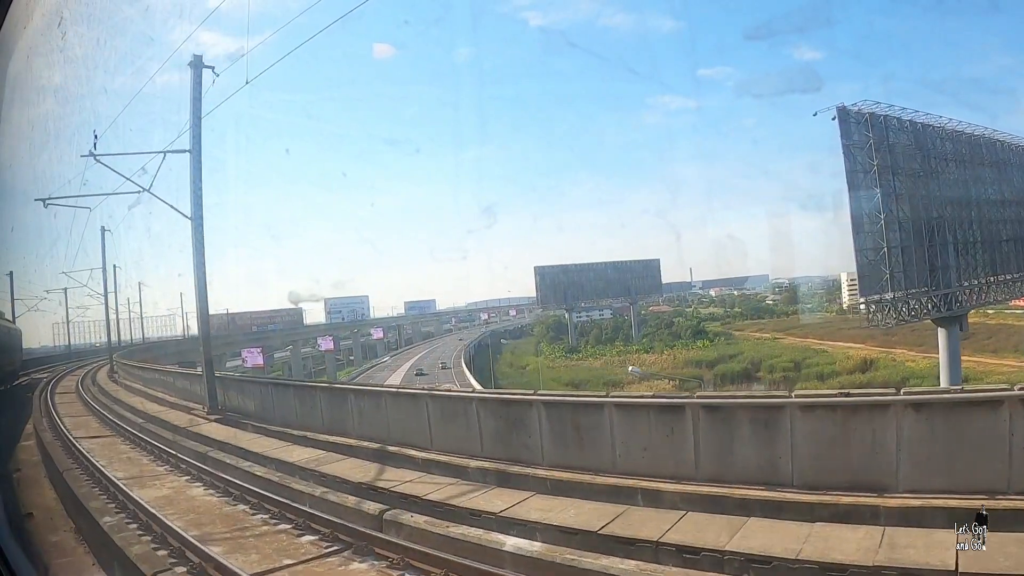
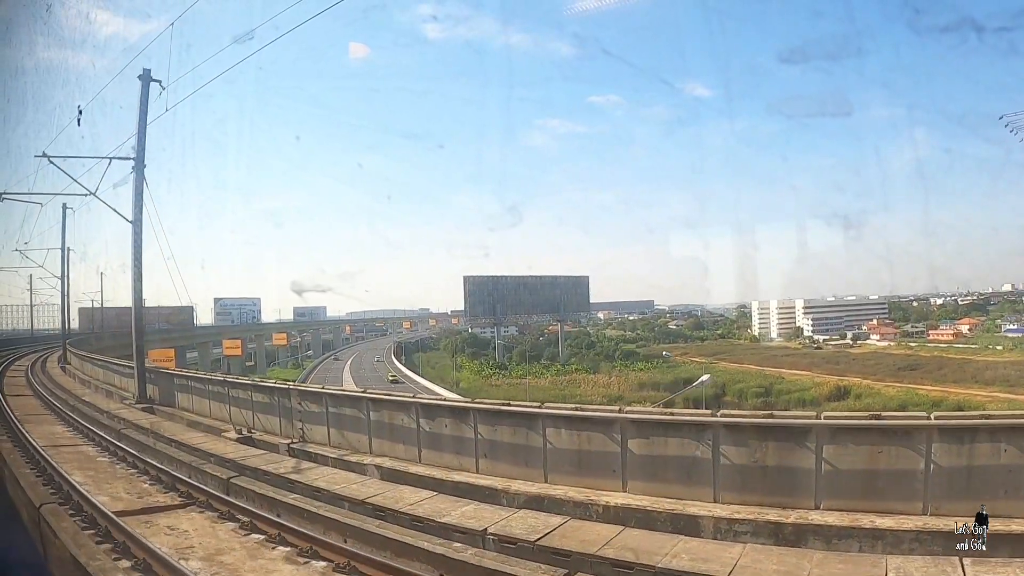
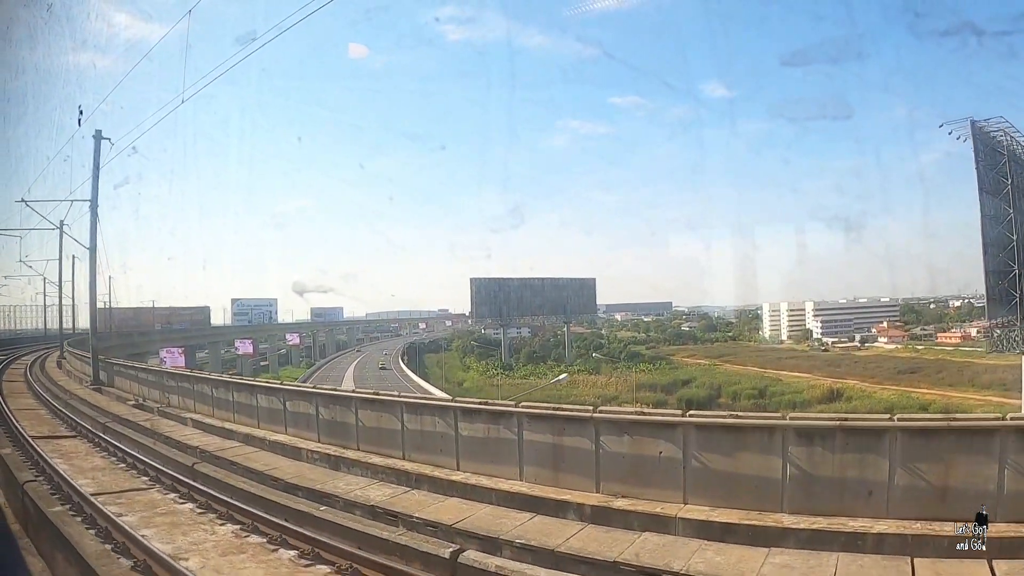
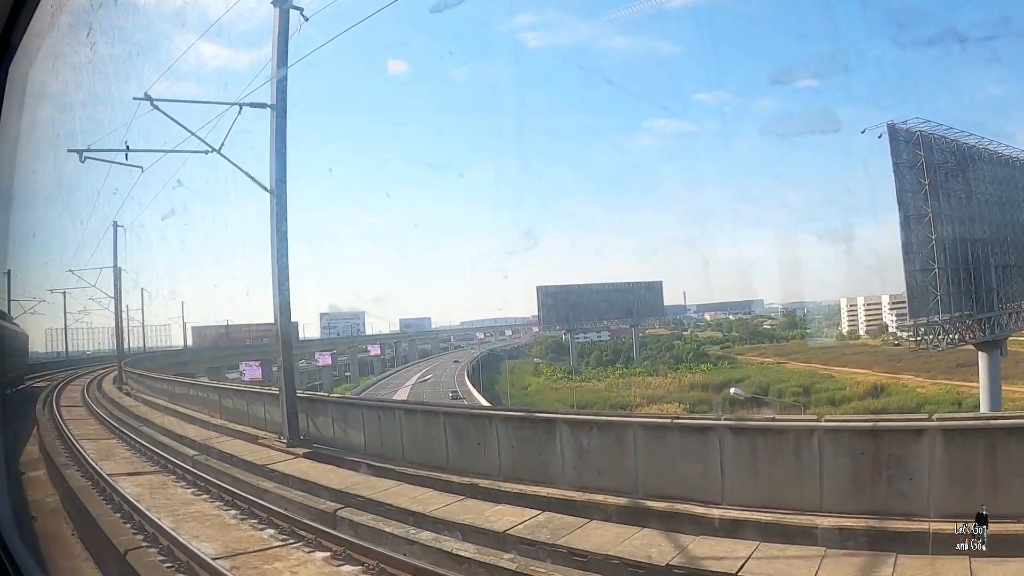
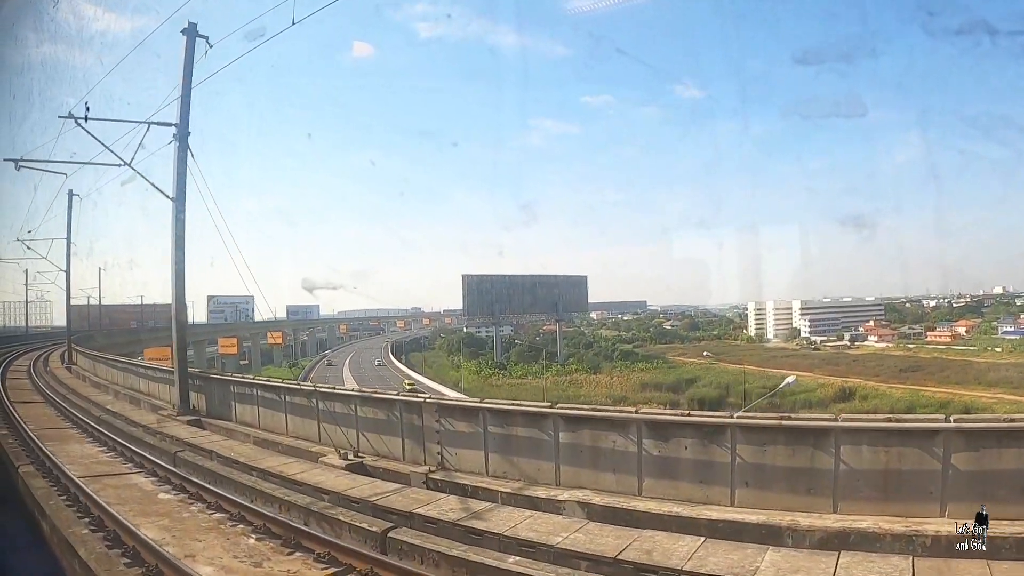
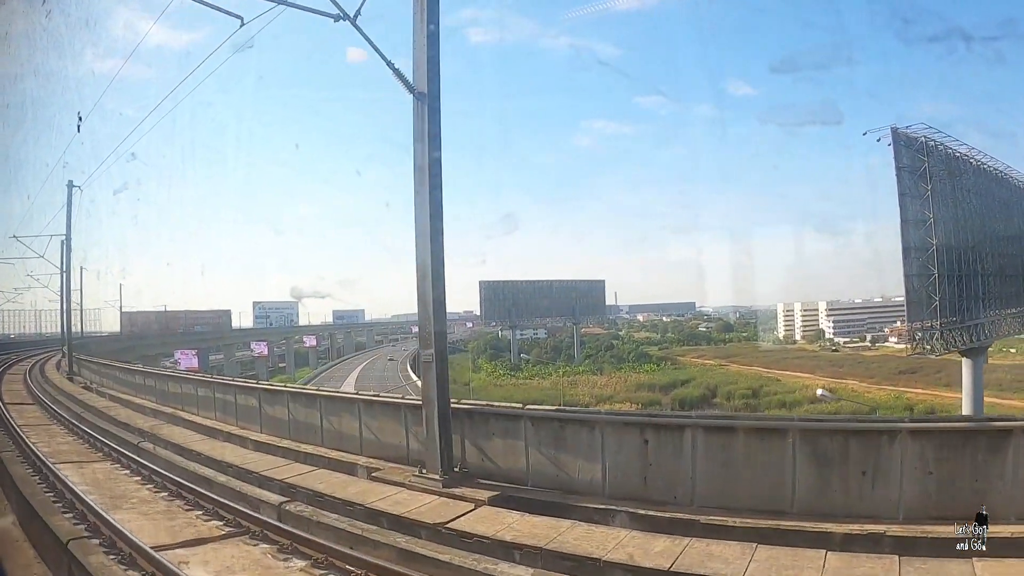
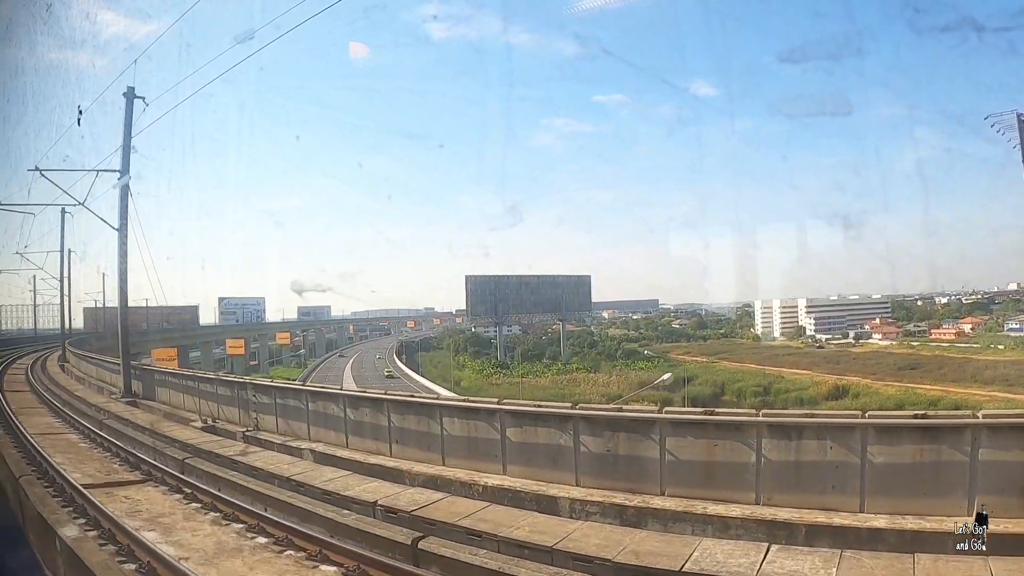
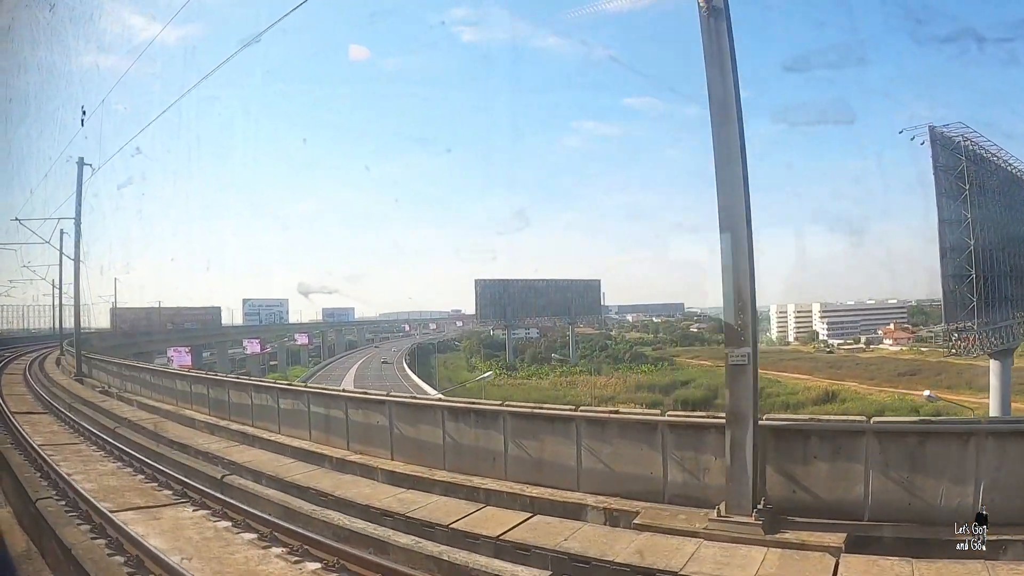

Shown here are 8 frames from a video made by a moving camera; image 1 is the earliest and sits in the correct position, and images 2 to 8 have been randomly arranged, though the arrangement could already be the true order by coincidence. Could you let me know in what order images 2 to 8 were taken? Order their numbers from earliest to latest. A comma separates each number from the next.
4, 6, 8, 3, 7, 2, 5
